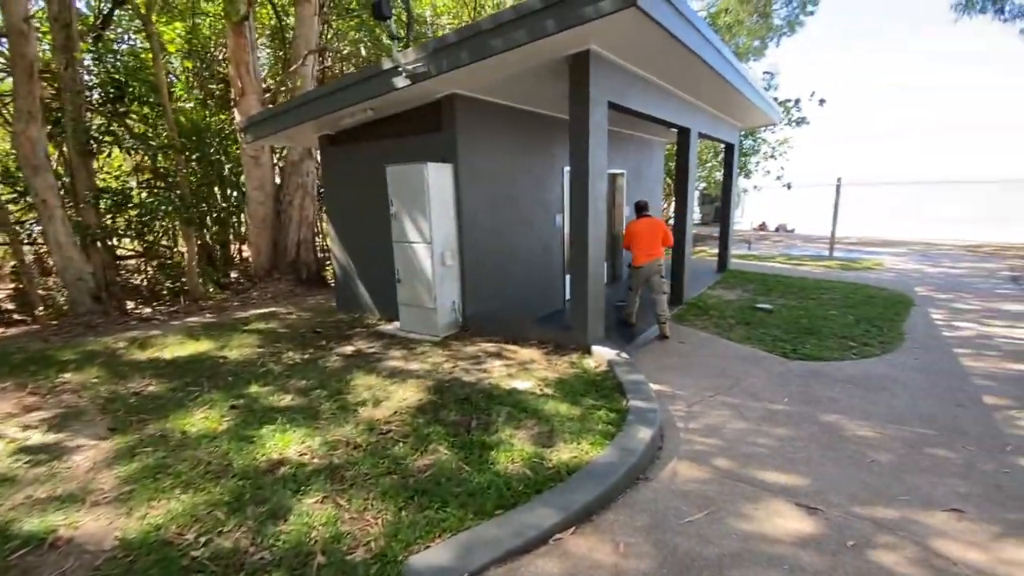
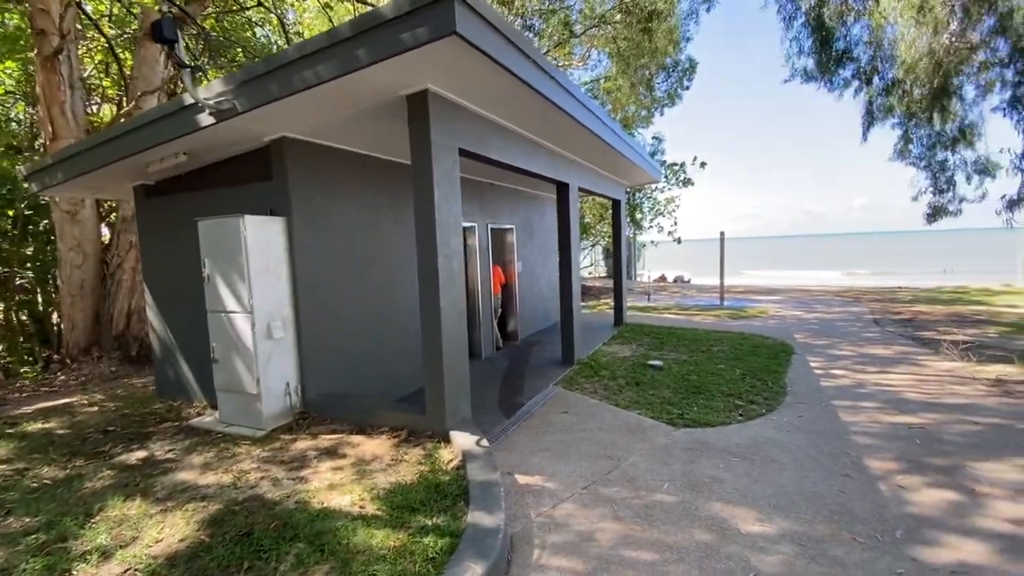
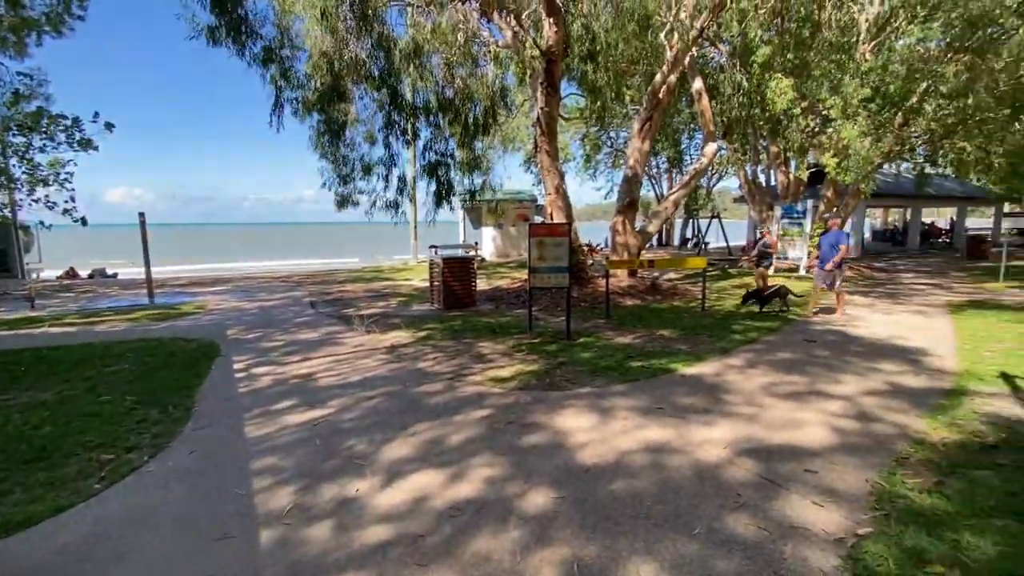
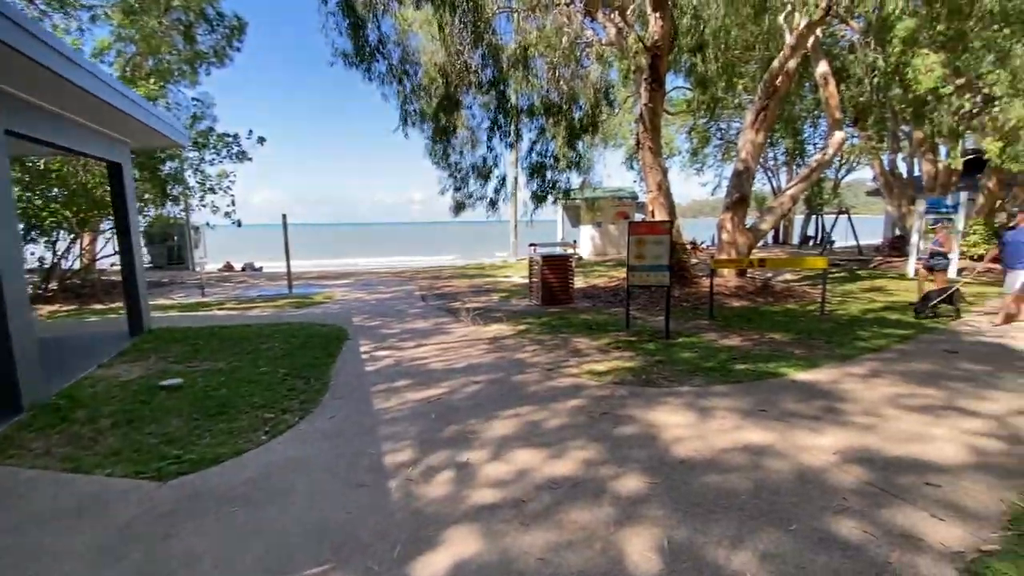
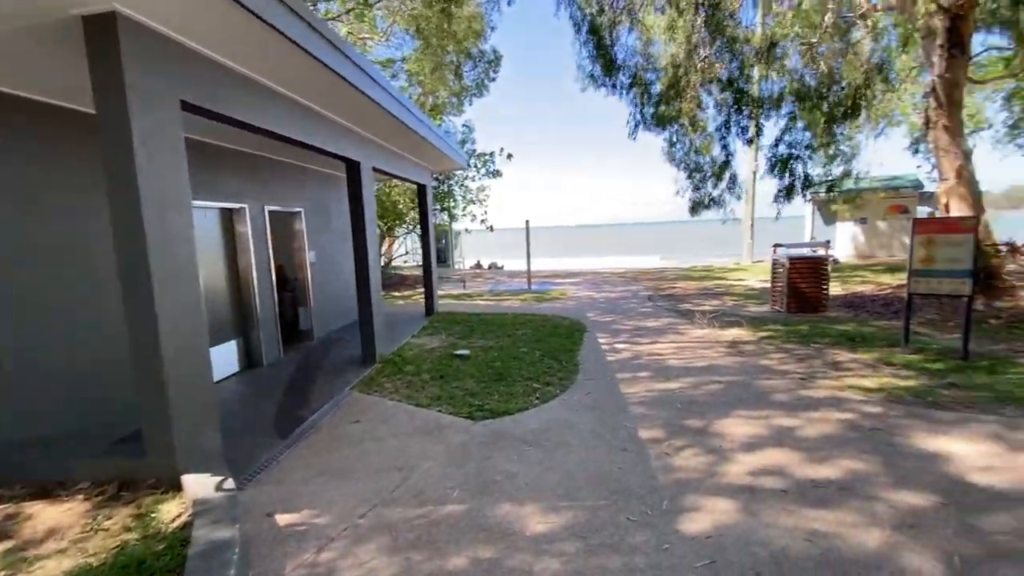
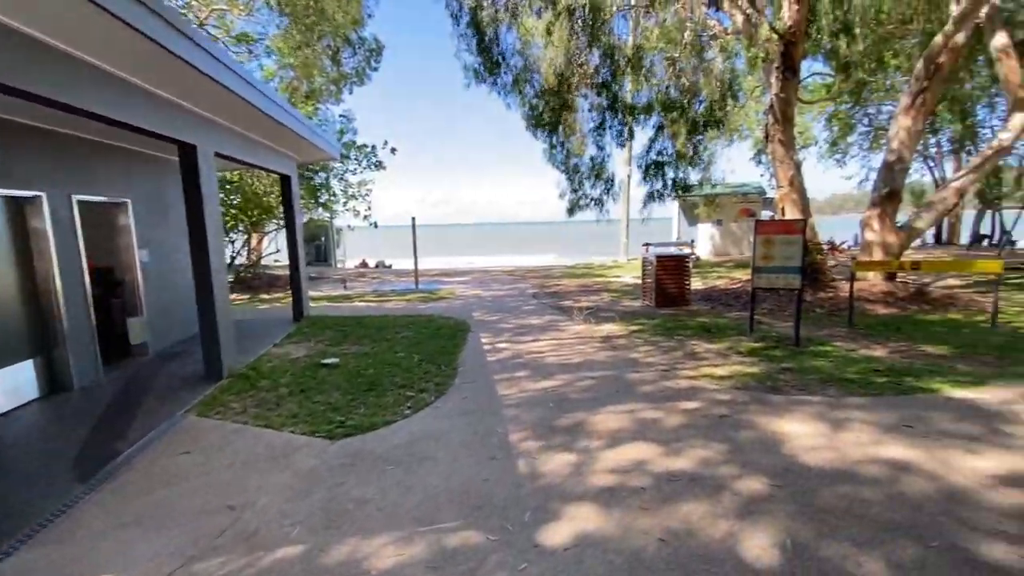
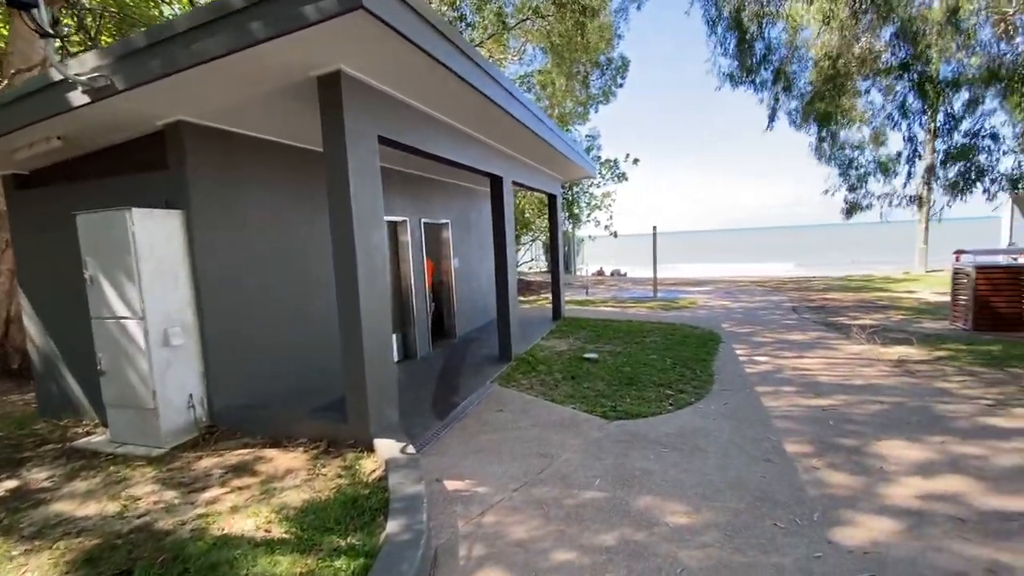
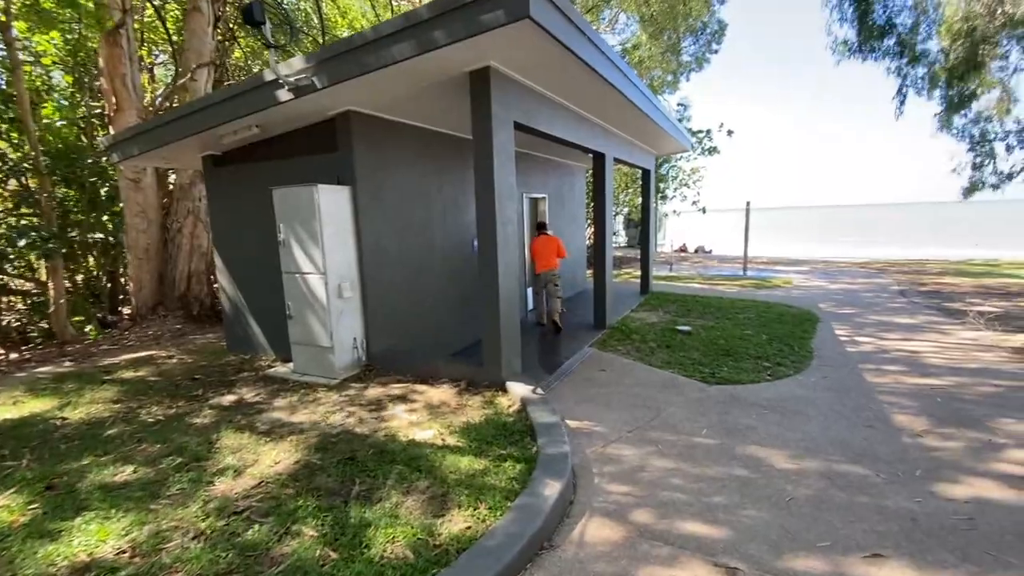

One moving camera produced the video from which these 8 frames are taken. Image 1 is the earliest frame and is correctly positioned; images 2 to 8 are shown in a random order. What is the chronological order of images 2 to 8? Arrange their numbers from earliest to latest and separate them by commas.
8, 2, 7, 5, 6, 4, 3
